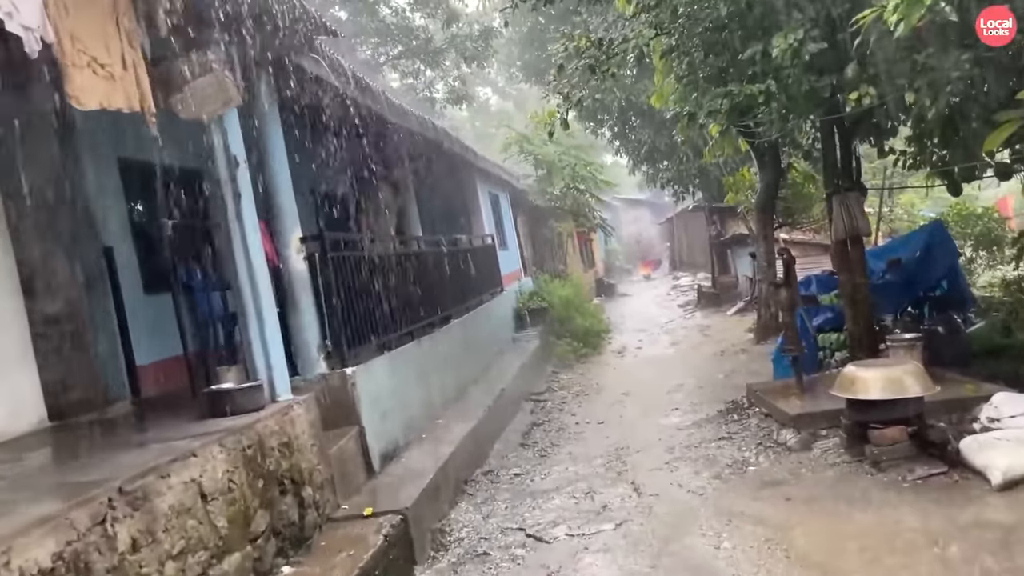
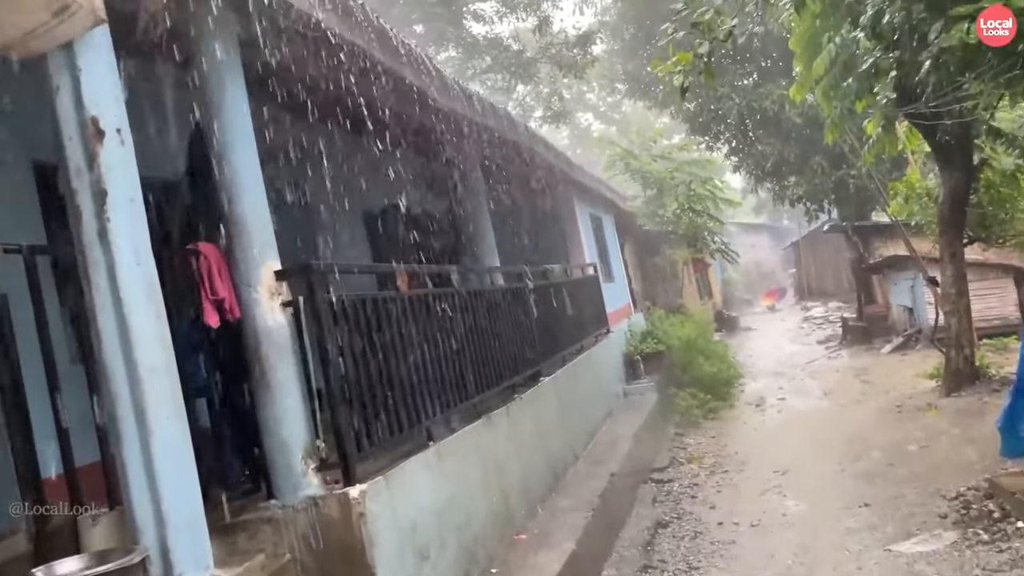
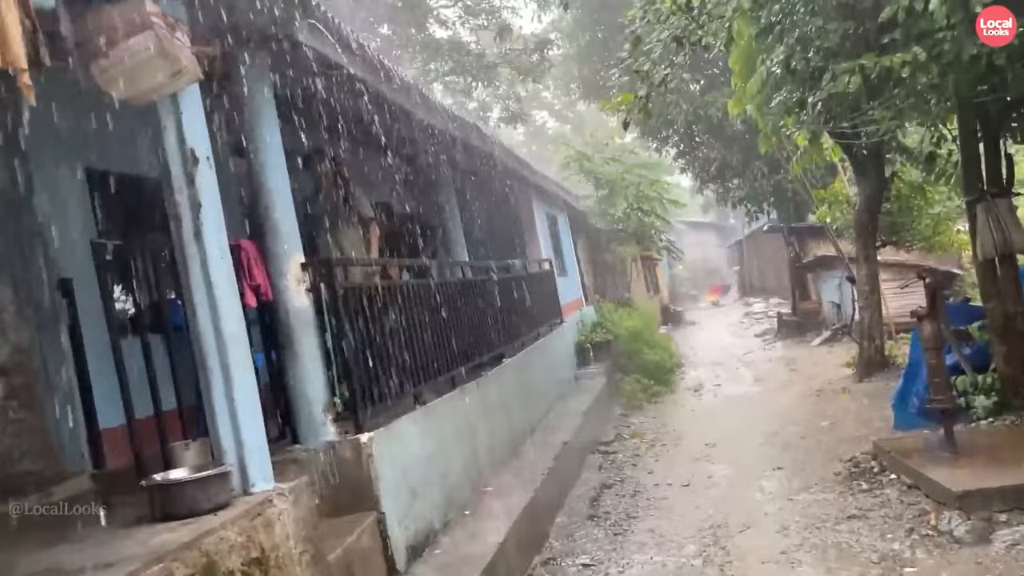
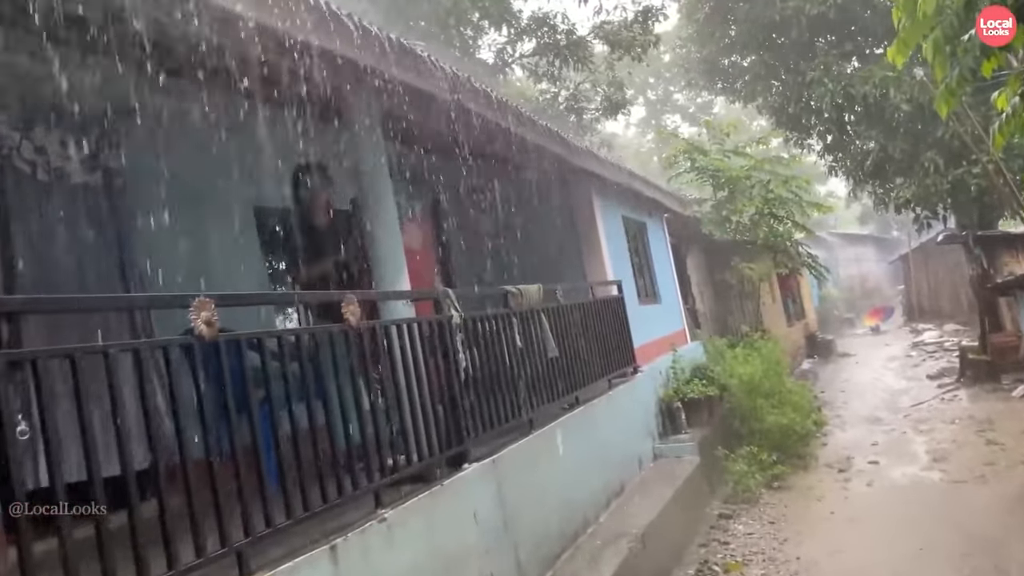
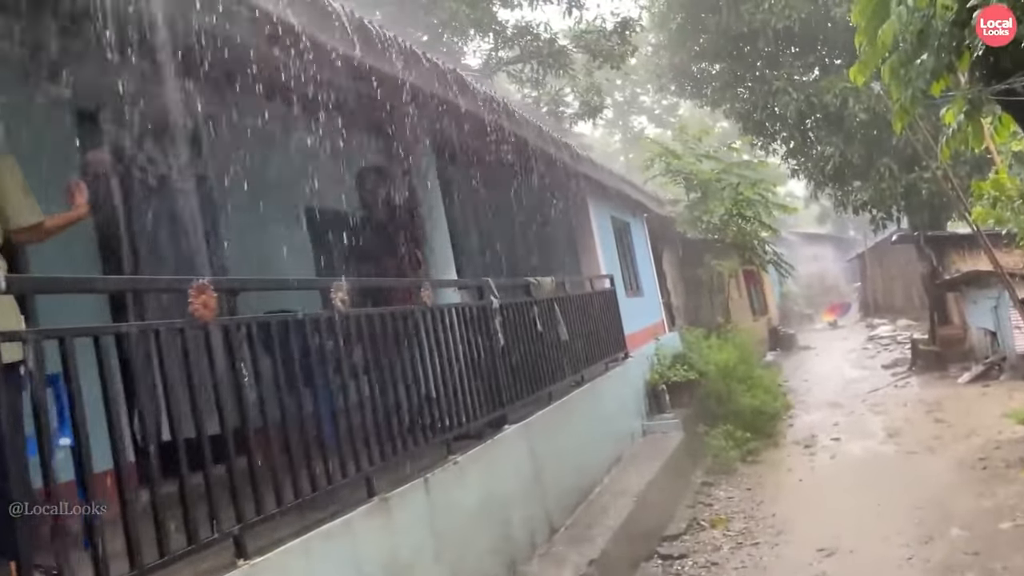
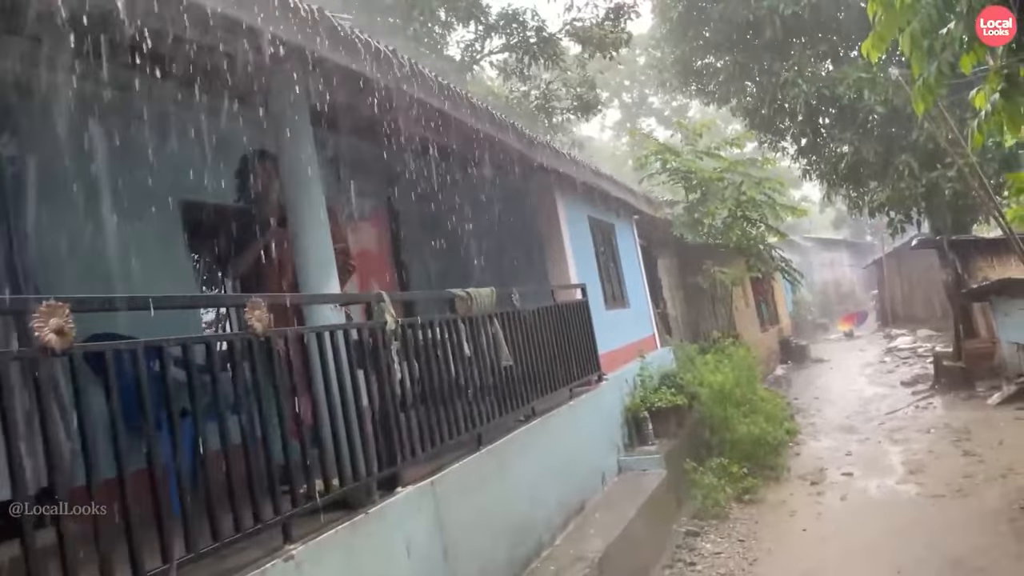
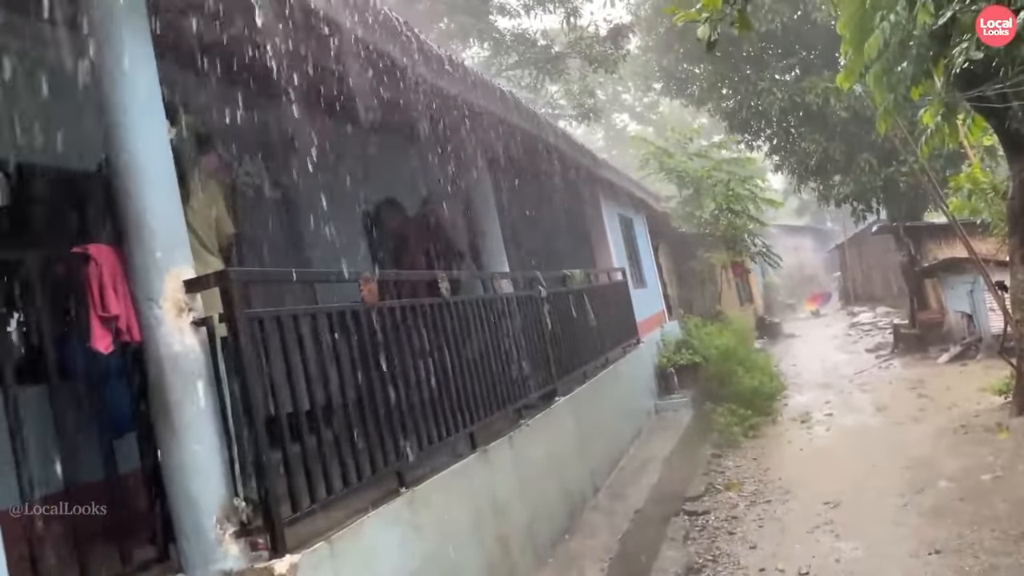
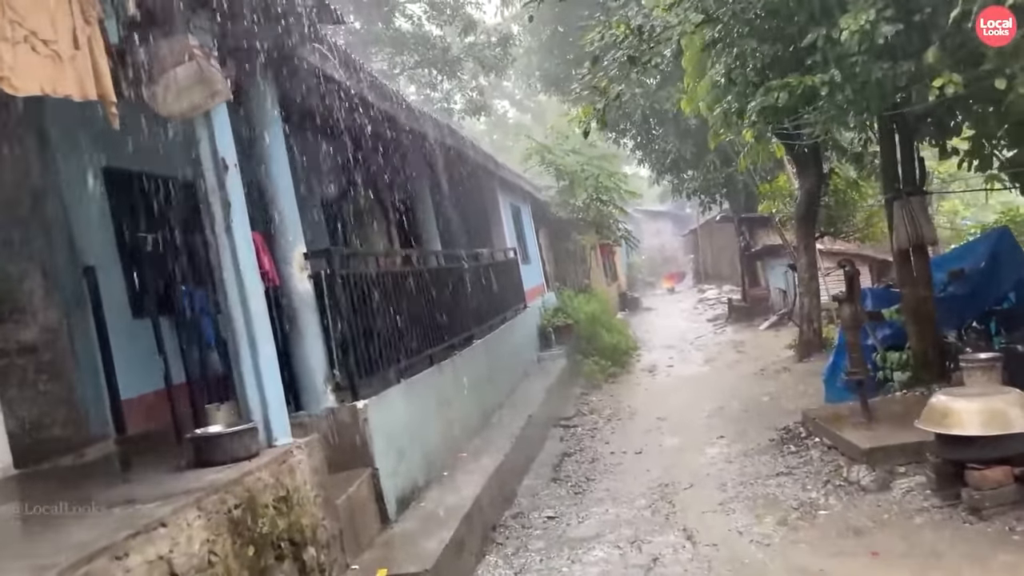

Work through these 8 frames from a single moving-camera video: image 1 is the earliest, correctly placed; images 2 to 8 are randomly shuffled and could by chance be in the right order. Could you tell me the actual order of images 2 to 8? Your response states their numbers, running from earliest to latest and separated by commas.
8, 3, 2, 7, 5, 4, 6
